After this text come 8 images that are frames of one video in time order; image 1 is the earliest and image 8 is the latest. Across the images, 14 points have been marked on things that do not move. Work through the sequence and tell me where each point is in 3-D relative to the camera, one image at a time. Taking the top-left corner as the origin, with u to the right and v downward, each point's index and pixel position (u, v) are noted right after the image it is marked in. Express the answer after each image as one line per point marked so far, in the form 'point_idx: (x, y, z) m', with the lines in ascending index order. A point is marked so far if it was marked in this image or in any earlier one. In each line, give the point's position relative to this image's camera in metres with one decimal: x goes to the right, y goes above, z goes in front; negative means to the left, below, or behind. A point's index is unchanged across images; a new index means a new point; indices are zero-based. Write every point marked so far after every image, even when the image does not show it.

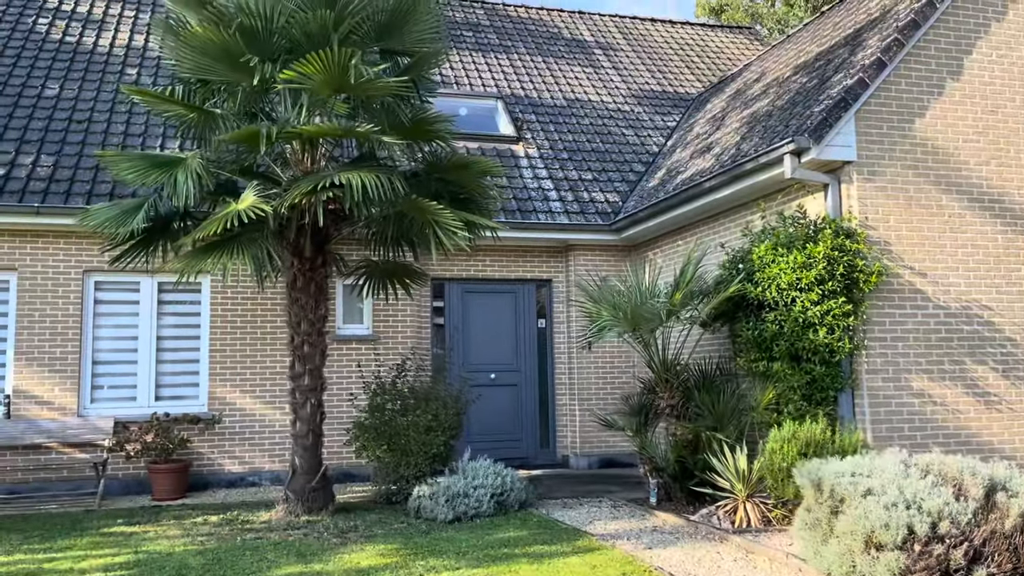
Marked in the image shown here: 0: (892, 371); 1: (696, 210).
0: (+3.1, -0.7, +7.0) m
1: (+2.0, +0.8, +9.0) m
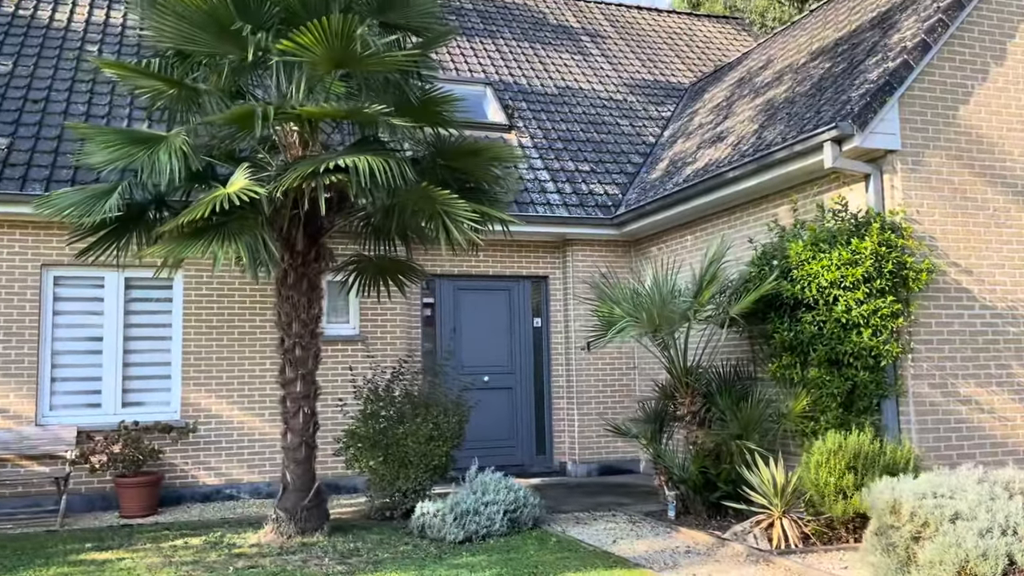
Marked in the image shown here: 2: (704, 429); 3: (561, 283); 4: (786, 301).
0: (+3.3, -0.7, +6.5) m
1: (+2.0, +0.9, +8.5) m
2: (+1.7, -1.3, +7.4) m
3: (+0.6, +0.1, +10.8) m
4: (+2.2, -0.1, +6.8) m
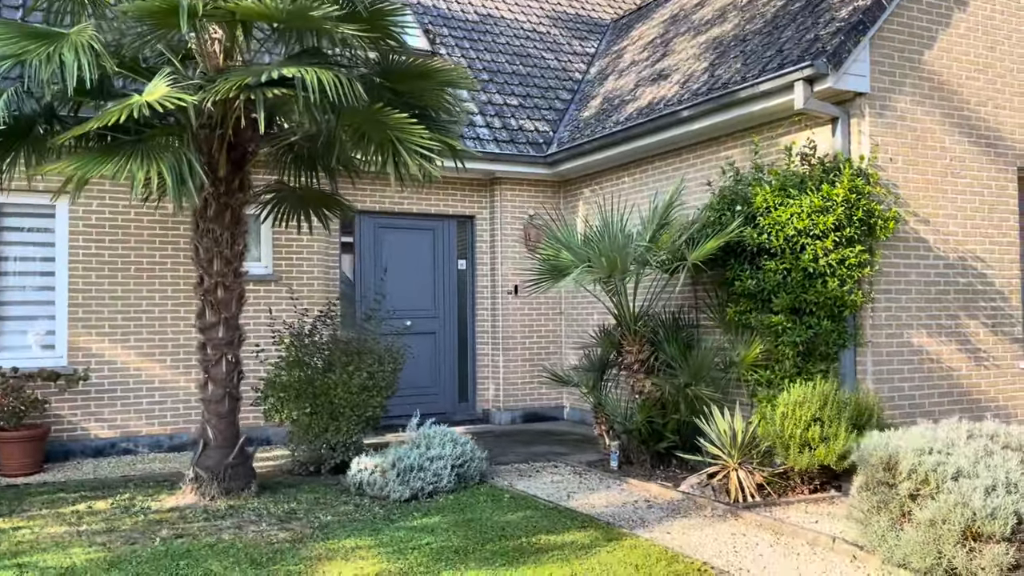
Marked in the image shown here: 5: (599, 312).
0: (+2.9, -0.3, +6.4) m
1: (+1.4, +1.4, +8.1) m
2: (+1.2, -0.8, +7.2) m
3: (-0.3, +0.8, +10.2) m
4: (+1.8, +0.3, +6.5) m
5: (+1.0, -0.3, +9.7) m
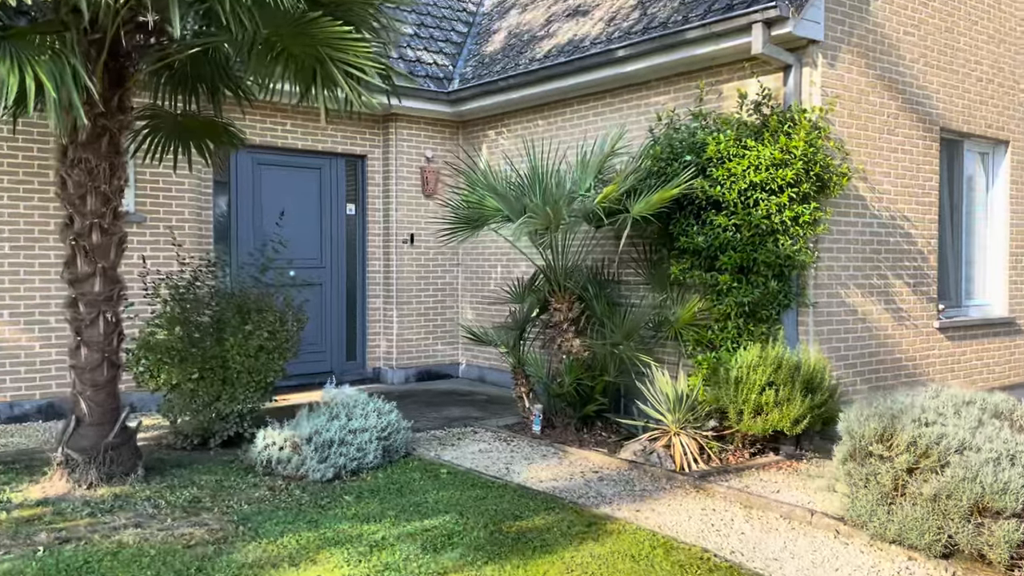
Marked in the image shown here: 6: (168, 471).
0: (+2.4, 0.0, +6.3) m
1: (+0.6, +1.8, +7.5) m
2: (+0.5, -0.4, +6.7) m
3: (-1.5, +1.4, +9.3) m
4: (+1.3, +0.6, +6.1) m
5: (-0.1, +0.3, +9.1) m
6: (-2.2, -1.2, +5.4) m
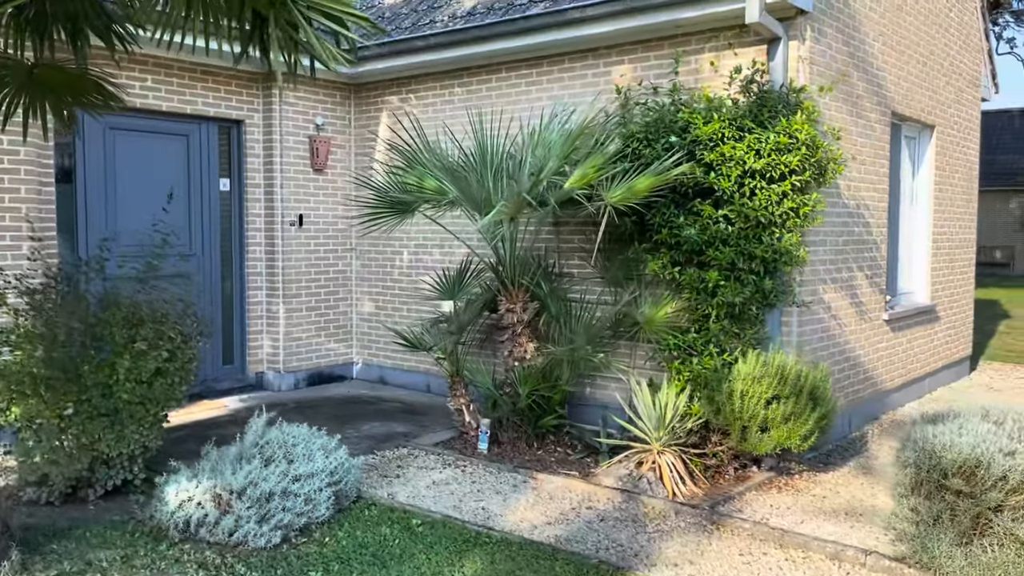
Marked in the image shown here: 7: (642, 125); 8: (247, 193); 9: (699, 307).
0: (+2.1, 0.0, +5.8) m
1: (+0.1, +1.9, +6.6) m
2: (+0.2, -0.4, +5.9) m
3: (-2.3, +1.5, +7.9) m
4: (+1.1, +0.6, +5.4) m
5: (-1.0, +0.4, +8.1) m
6: (-2.2, -1.2, +4.0) m
7: (+0.8, +1.1, +5.6) m
8: (-2.5, +0.9, +7.9) m
9: (+1.2, -0.1, +5.4) m
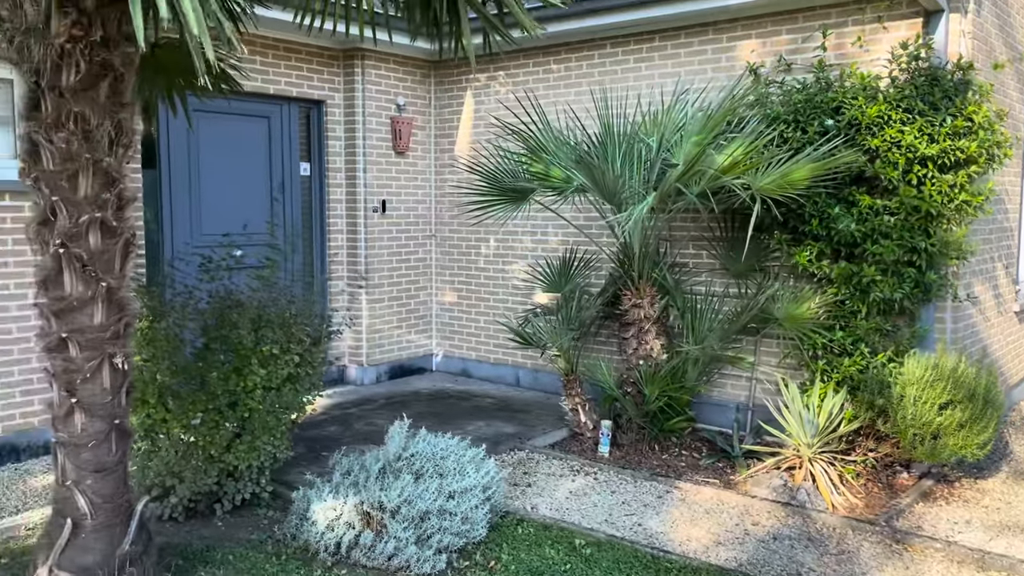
0: (+2.9, +0.1, +5.4) m
1: (+0.9, +1.9, +6.2) m
2: (+1.0, -0.3, +5.5) m
3: (-1.5, +1.6, +7.5) m
4: (+1.9, +0.6, +5.0) m
5: (-0.1, +0.5, +7.7) m
6: (-1.4, -1.3, +3.7) m
7: (+1.7, +1.1, +5.2) m
8: (-1.6, +1.0, +7.5) m
9: (+2.0, -0.1, +5.0) m
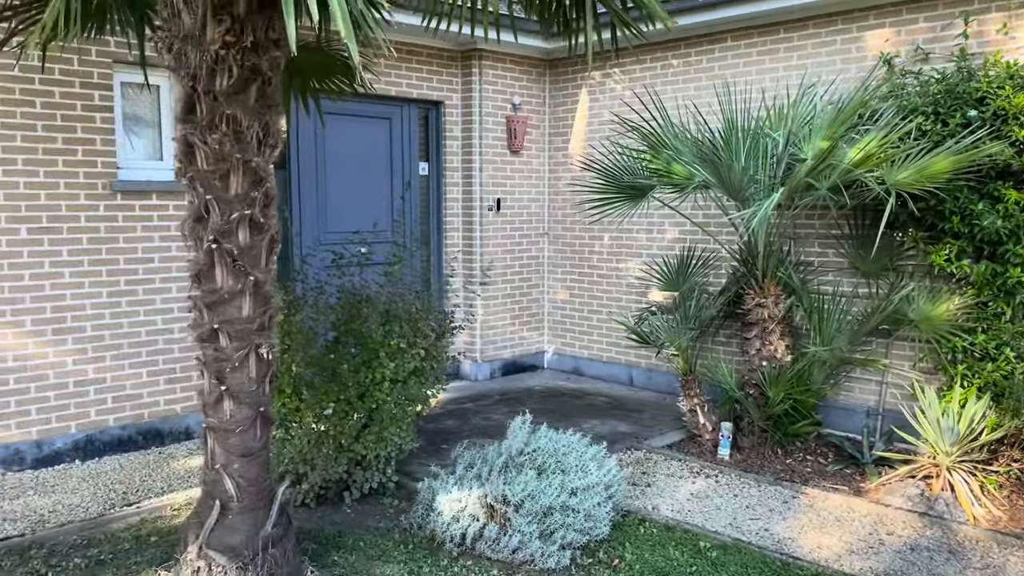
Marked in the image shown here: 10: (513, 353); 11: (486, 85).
0: (+3.6, +0.1, +5.0) m
1: (+1.8, +1.9, +6.0) m
2: (+1.8, -0.3, +5.3) m
3: (-0.5, +1.6, +7.6) m
4: (+2.6, +0.6, +4.7) m
5: (+0.9, +0.5, +7.6) m
6: (-0.8, -1.2, +3.8) m
7: (+2.4, +1.1, +4.9) m
8: (-0.6, +1.0, +7.6) m
9: (+2.7, -0.1, +4.8) m
10: (0.0, -0.6, +8.0) m
11: (-0.2, +1.8, +7.5) m
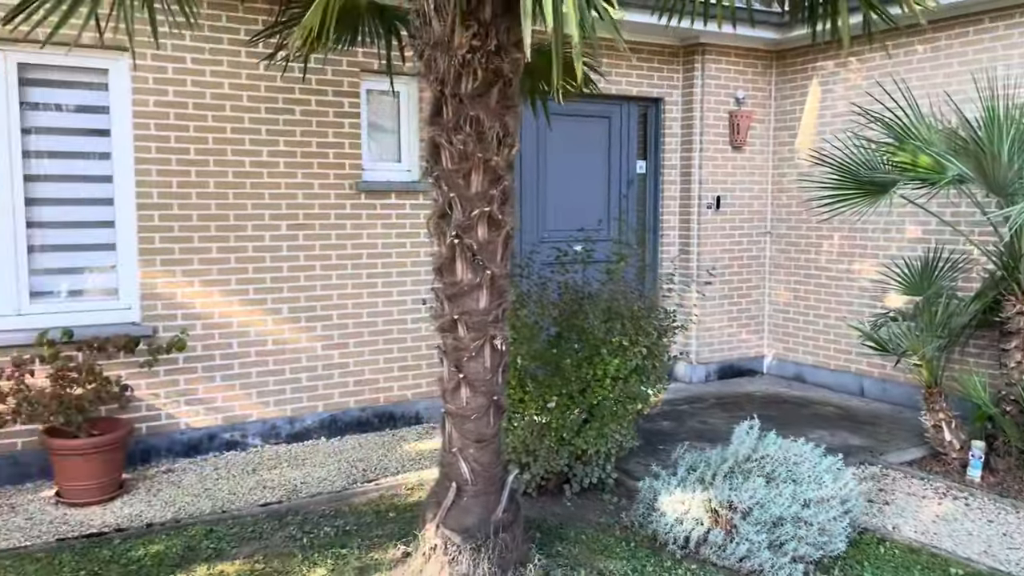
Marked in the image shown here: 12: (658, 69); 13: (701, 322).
0: (+4.8, 0.0, +4.0) m
1: (+3.3, +1.9, +5.4) m
2: (+3.1, -0.4, +4.7) m
3: (+1.5, +1.6, +7.5) m
4: (+3.8, +0.6, +4.0) m
5: (+2.8, +0.4, +7.2) m
6: (+0.2, -1.2, +3.9) m
7: (+3.6, +1.1, +4.2) m
8: (+1.4, +1.0, +7.5) m
9: (+3.9, -0.2, +4.0) m
10: (+2.0, -0.6, +7.8) m
11: (+1.7, +1.8, +7.3) m
12: (+1.3, +1.9, +7.4) m
13: (+1.7, -0.3, +7.5) m
